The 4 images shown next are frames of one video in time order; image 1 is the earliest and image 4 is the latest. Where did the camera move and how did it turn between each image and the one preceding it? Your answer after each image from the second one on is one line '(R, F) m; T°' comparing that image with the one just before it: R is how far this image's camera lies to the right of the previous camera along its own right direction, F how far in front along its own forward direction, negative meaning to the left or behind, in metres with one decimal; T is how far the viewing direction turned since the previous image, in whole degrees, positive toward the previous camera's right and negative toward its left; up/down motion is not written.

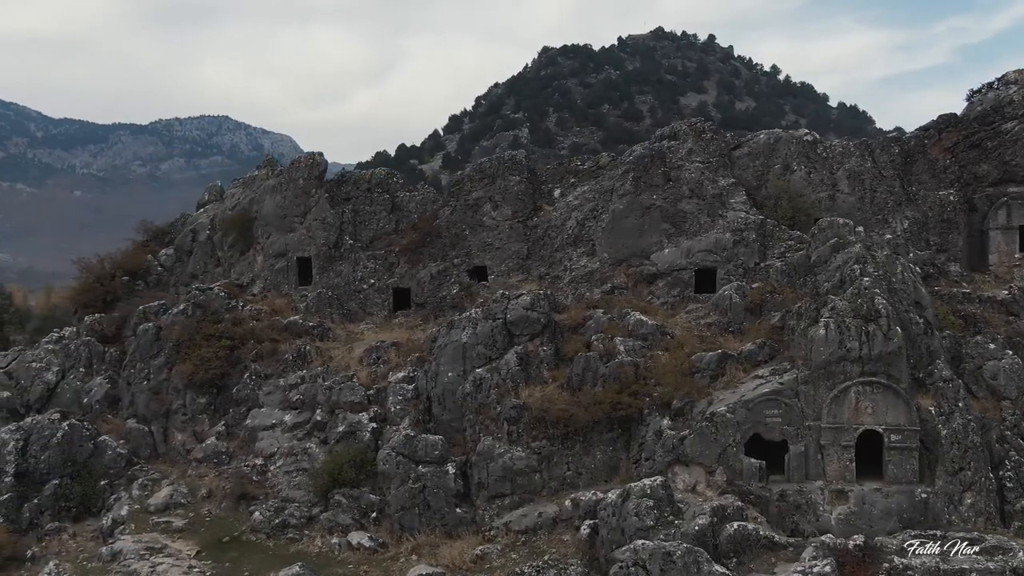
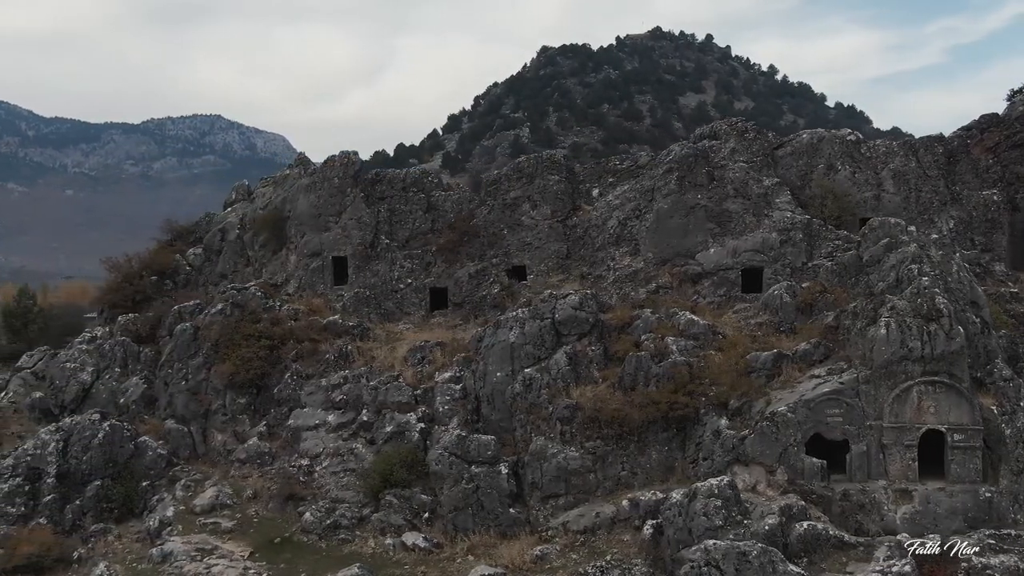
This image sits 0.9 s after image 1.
(-1.1, 0.0) m; 0°
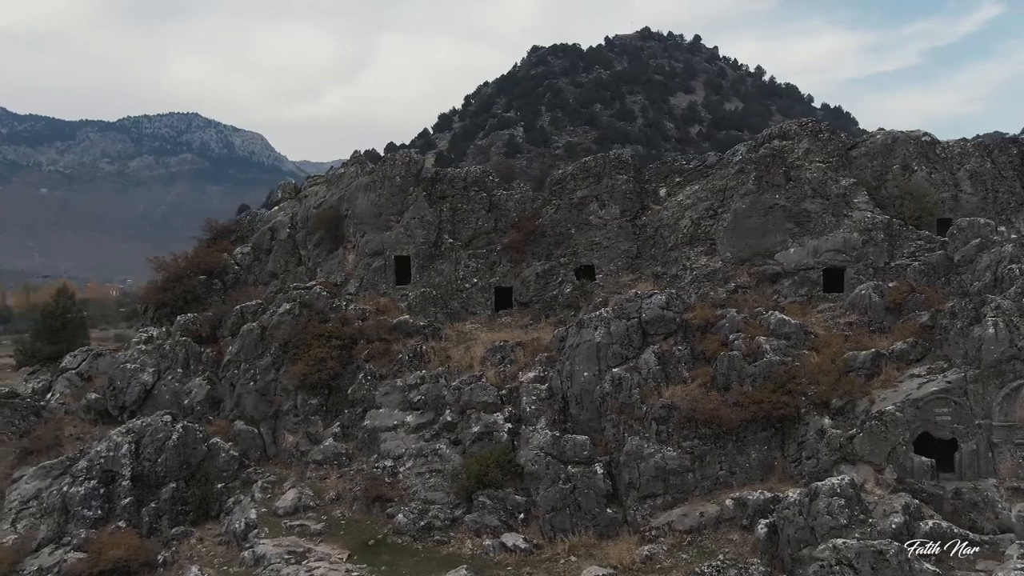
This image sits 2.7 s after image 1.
(-2.2, +0.1) m; +1°
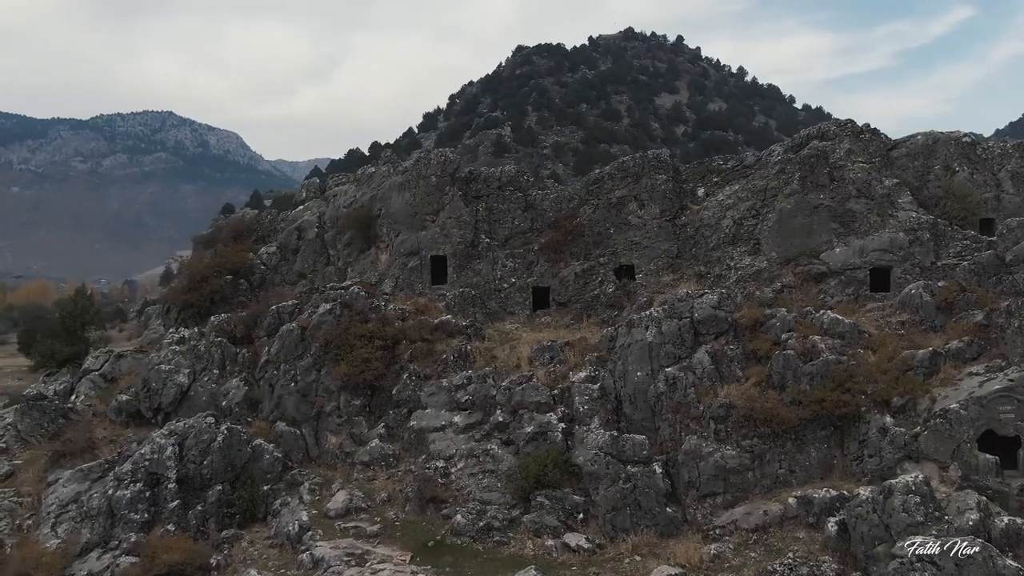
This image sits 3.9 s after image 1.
(-1.6, 0.0) m; +1°
